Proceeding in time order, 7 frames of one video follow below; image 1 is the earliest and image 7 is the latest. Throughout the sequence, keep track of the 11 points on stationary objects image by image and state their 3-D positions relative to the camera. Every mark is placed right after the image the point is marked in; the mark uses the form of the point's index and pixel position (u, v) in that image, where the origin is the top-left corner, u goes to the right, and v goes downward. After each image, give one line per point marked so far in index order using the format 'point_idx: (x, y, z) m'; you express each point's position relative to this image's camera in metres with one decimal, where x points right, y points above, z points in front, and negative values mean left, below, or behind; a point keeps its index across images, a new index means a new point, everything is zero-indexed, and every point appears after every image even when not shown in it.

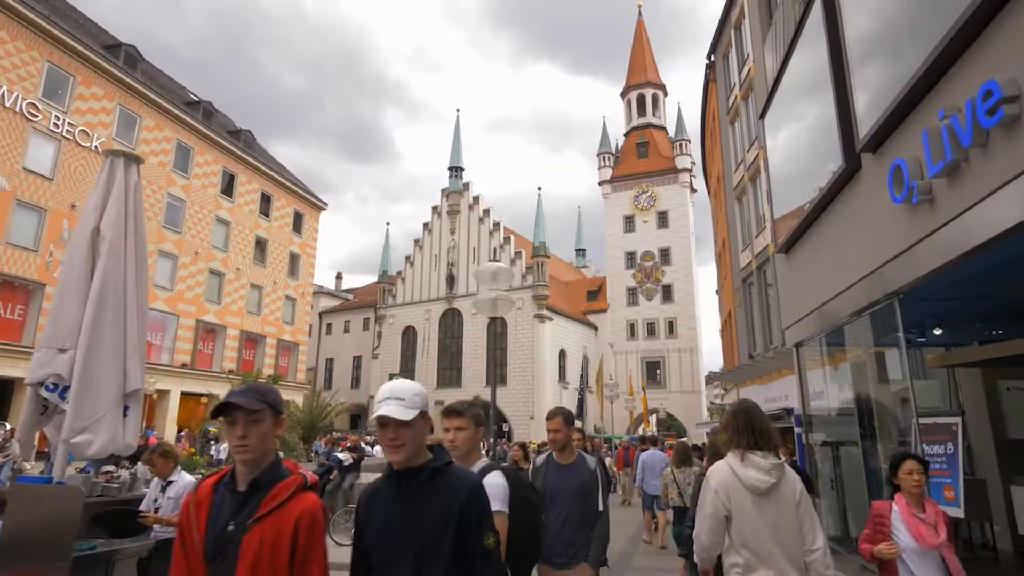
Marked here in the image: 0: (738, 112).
0: (+7.2, +5.6, +19.1) m
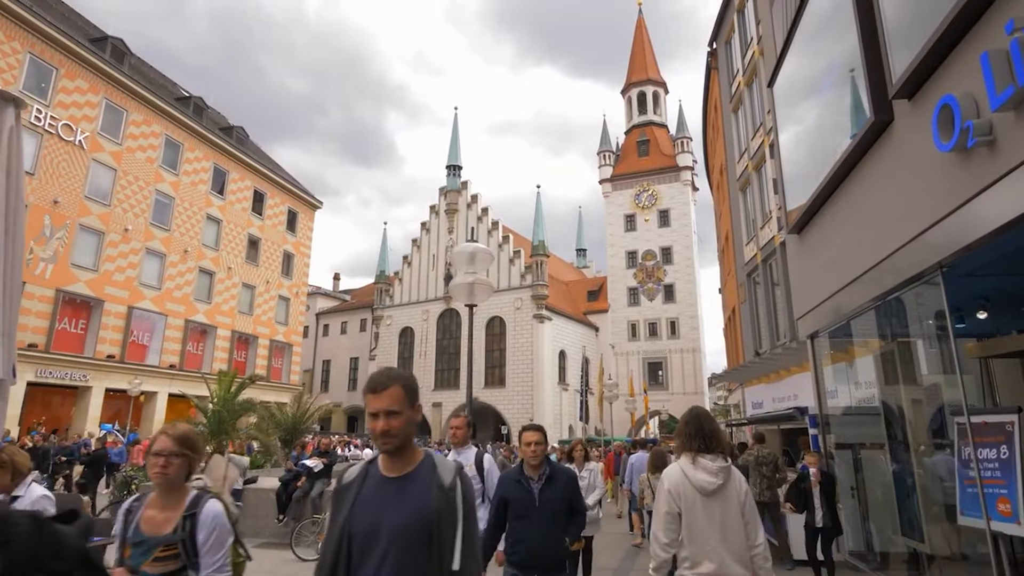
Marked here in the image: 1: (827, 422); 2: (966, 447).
0: (+7.0, +5.7, +18.3) m
1: (+4.6, -1.9, +8.6) m
2: (+4.0, -1.4, +5.3) m
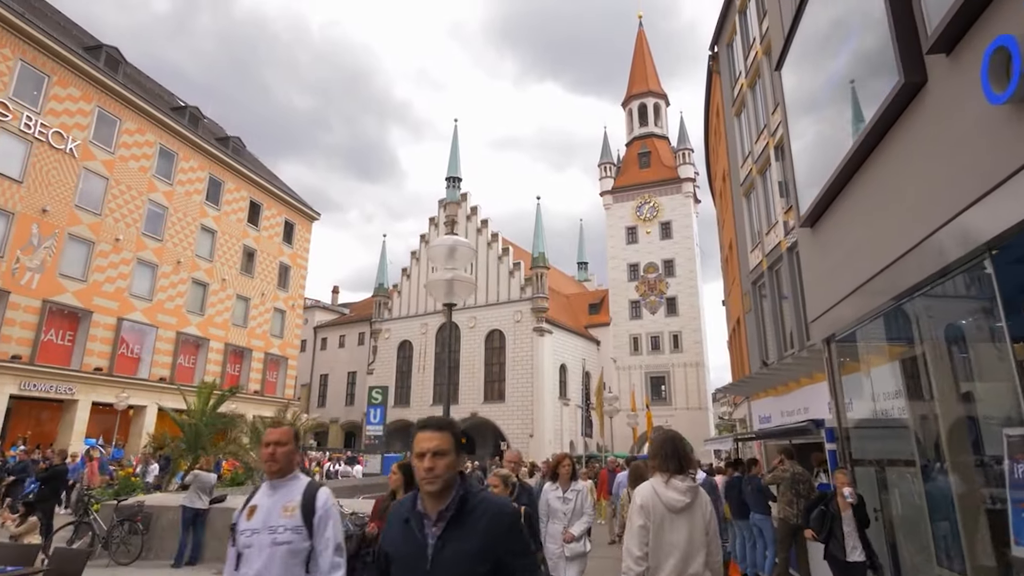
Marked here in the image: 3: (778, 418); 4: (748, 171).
0: (+6.8, +5.5, +17.7) m
1: (+4.4, -1.9, +7.9) m
2: (+3.9, -1.4, +4.6) m
3: (+6.4, -3.1, +14.5) m
4: (+6.8, +3.4, +17.4) m
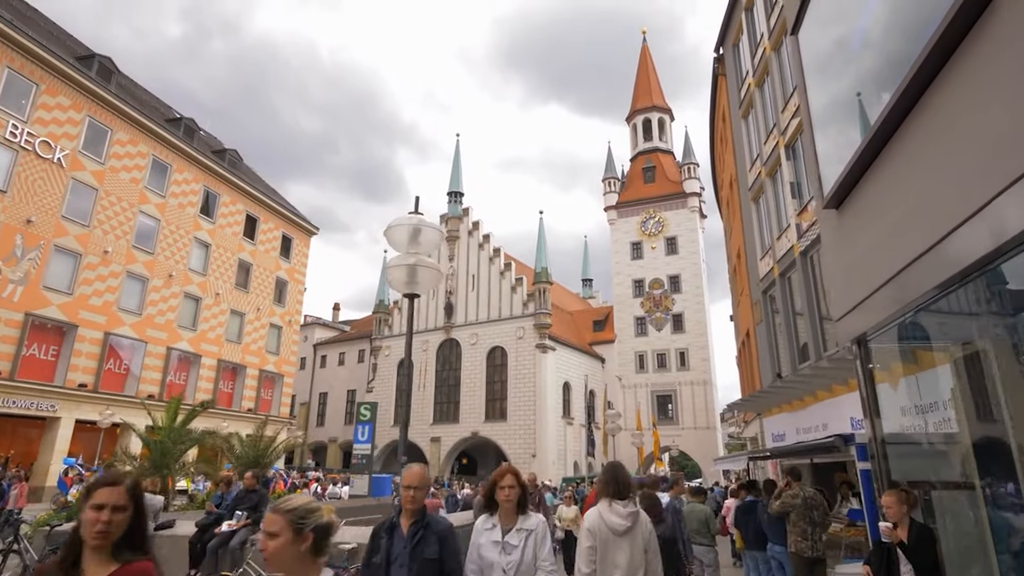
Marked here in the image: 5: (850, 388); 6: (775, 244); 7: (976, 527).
0: (+6.7, +5.2, +16.9) m
1: (+4.2, -1.9, +6.8) m
2: (+3.6, -1.2, +3.6) m
3: (+6.3, -3.3, +13.4) m
4: (+6.7, +3.1, +16.5) m
5: (+6.1, -1.8, +10.7) m
6: (+6.7, +1.1, +15.2) m
7: (+4.1, -2.1, +5.4) m
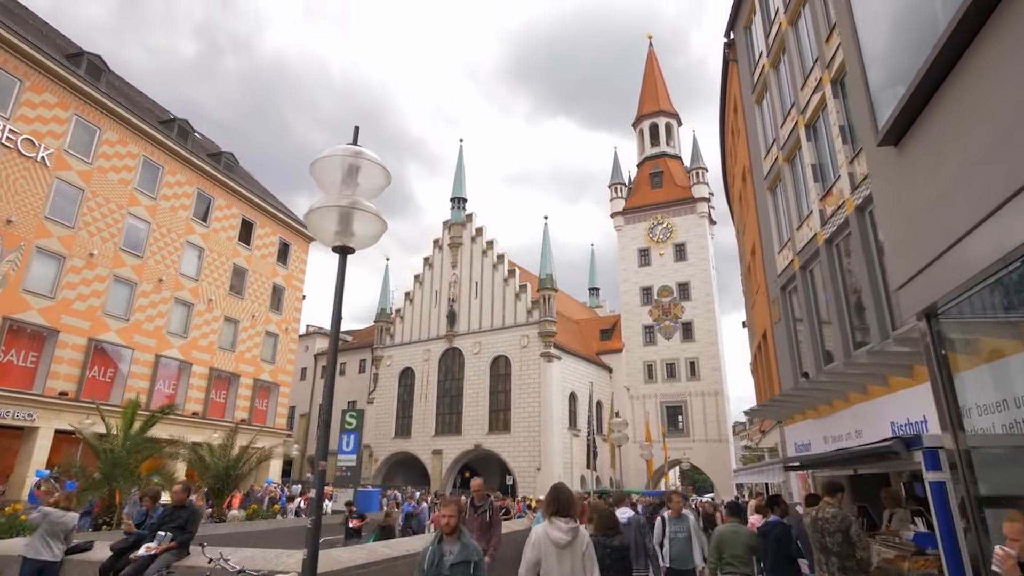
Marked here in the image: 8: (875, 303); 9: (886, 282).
0: (+6.6, +5.3, +15.7) m
1: (+4.0, -1.6, +5.5) m
2: (+3.4, -0.8, +2.3) m
3: (+6.1, -3.1, +12.0) m
4: (+6.6, +3.2, +15.2) m
5: (+5.9, -1.6, +9.3) m
6: (+6.5, +1.2, +13.9) m
7: (+3.8, -1.8, +4.0) m
8: (+6.2, -0.3, +10.3) m
9: (+6.4, +0.1, +10.2) m
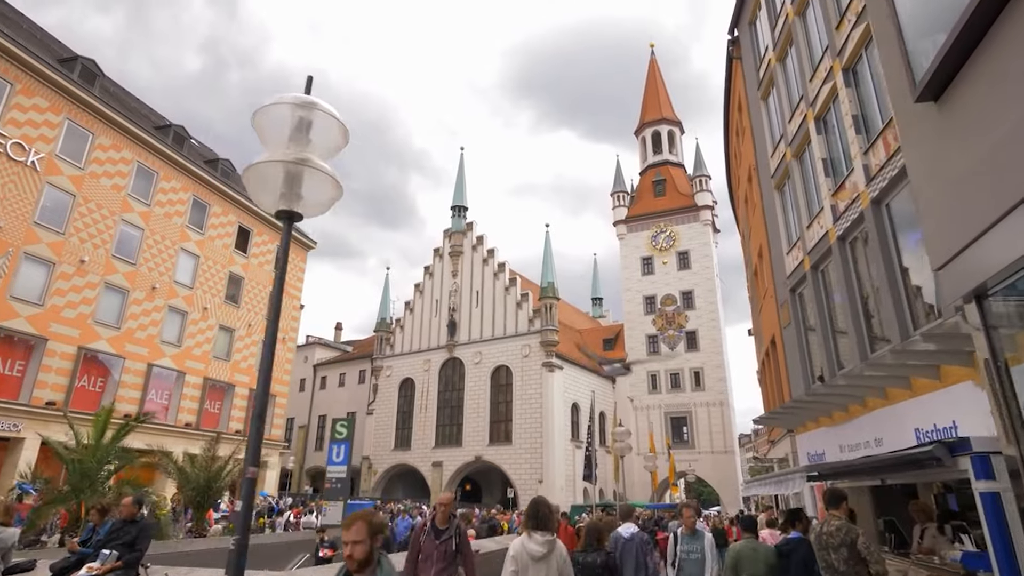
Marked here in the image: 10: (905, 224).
0: (+6.5, +5.2, +15.1) m
1: (+3.9, -1.5, +4.8) m
2: (+3.2, -0.6, +1.6) m
3: (+6.1, -3.1, +11.3) m
4: (+6.5, +3.2, +14.6) m
5: (+5.8, -1.5, +8.7) m
6: (+6.5, +1.2, +13.3) m
7: (+3.7, -1.6, +3.3) m
8: (+6.1, -0.2, +9.6) m
9: (+6.3, +0.1, +9.6) m
10: (+6.2, +1.0, +9.5) m
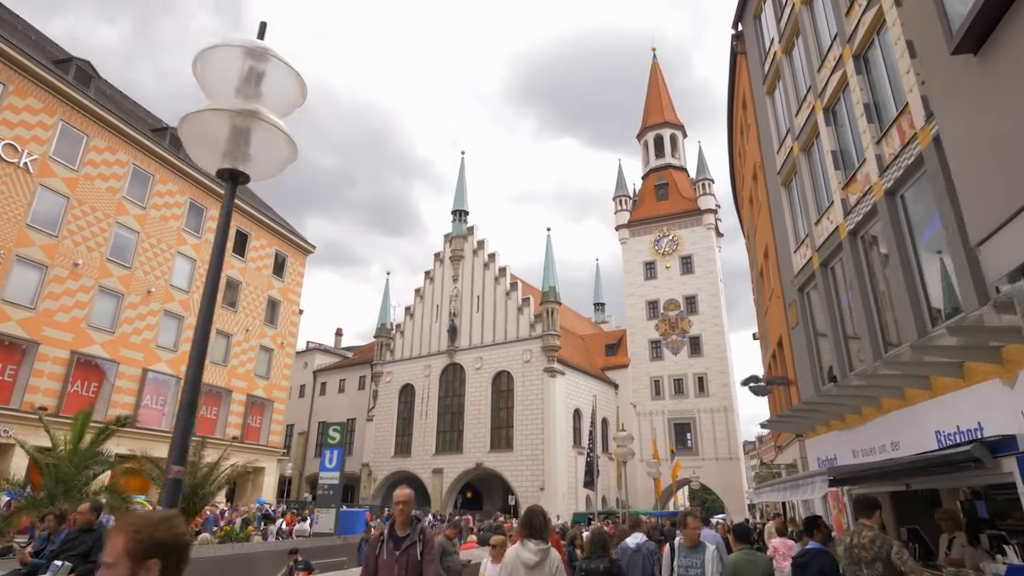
0: (+6.5, +5.2, +14.7) m
1: (+3.8, -1.3, +4.3) m
2: (+3.1, -0.5, +1.1) m
3: (+6.0, -3.1, +10.8) m
4: (+6.5, +3.2, +14.2) m
5: (+5.7, -1.4, +8.2) m
6: (+6.4, +1.2, +12.8) m
7: (+3.6, -1.5, +2.9) m
8: (+6.0, -0.2, +9.2) m
9: (+6.2, +0.2, +9.1) m
10: (+6.1, +1.1, +9.0) m
